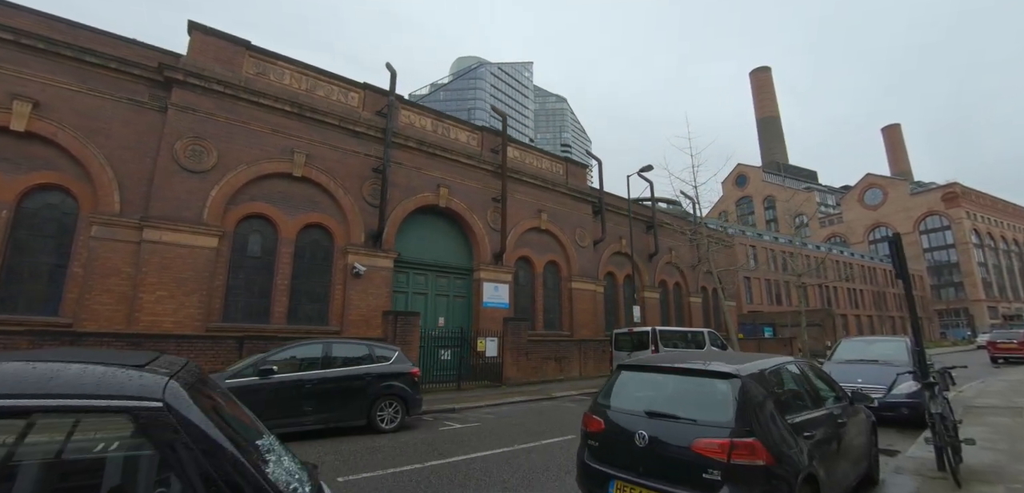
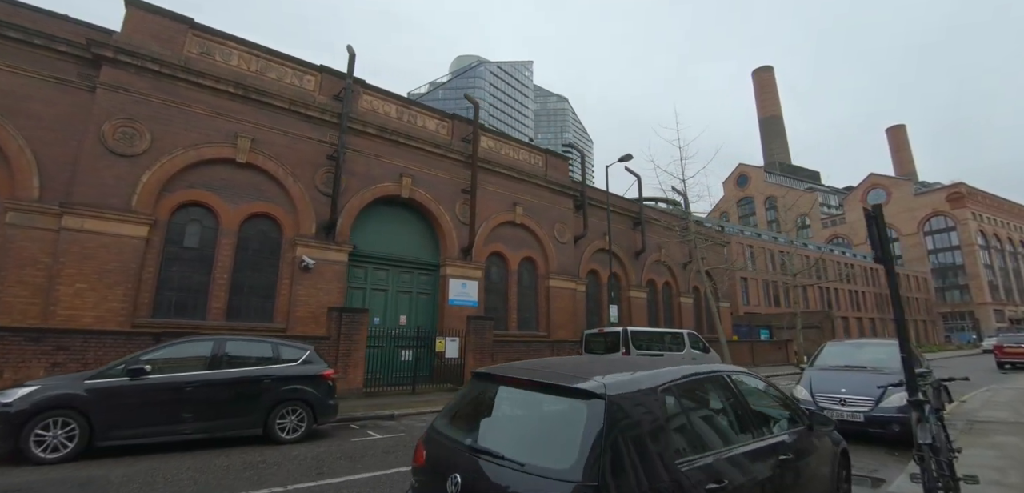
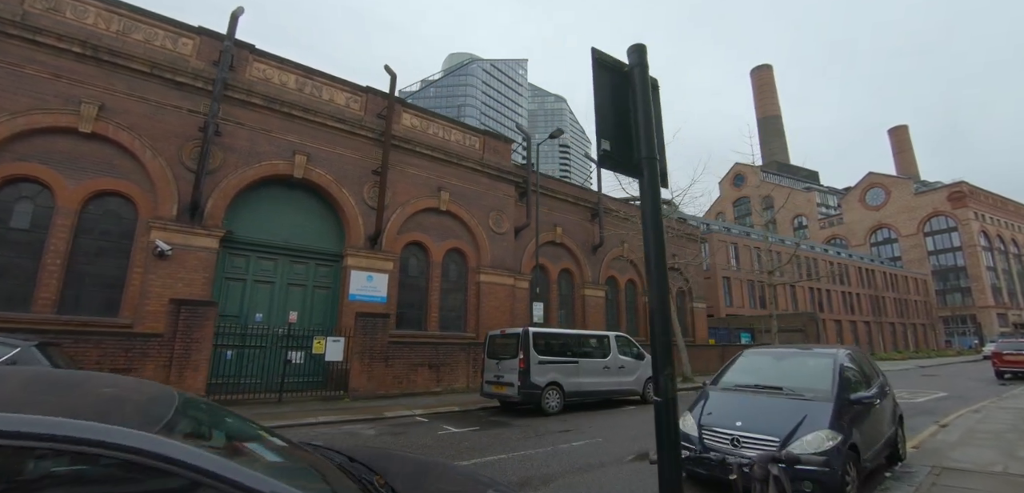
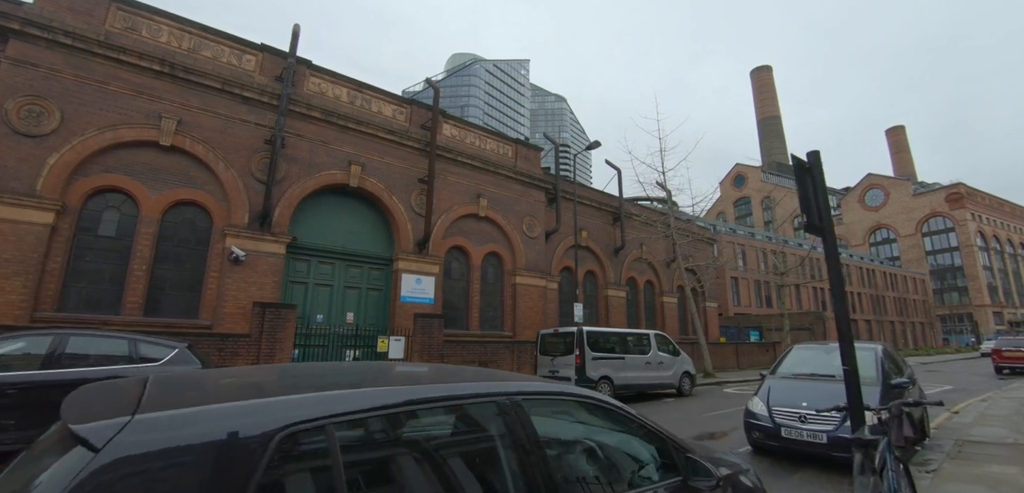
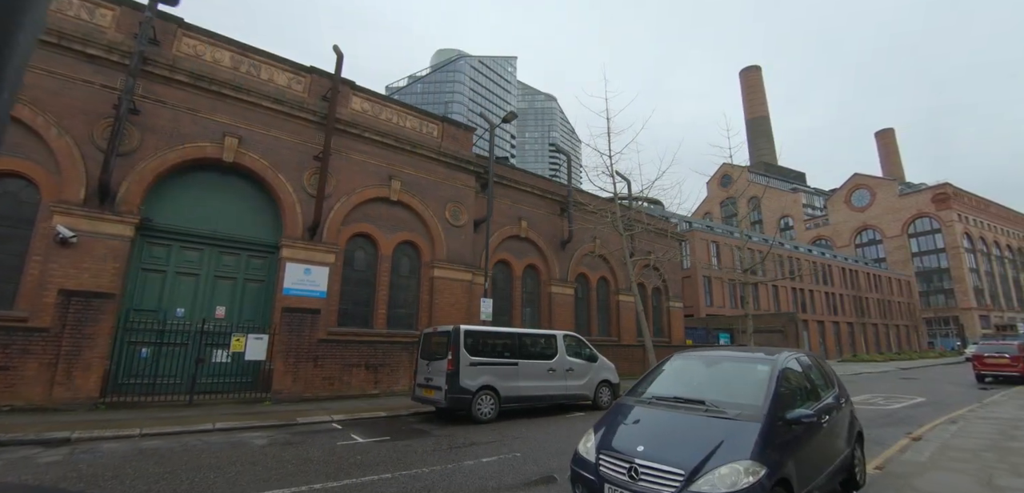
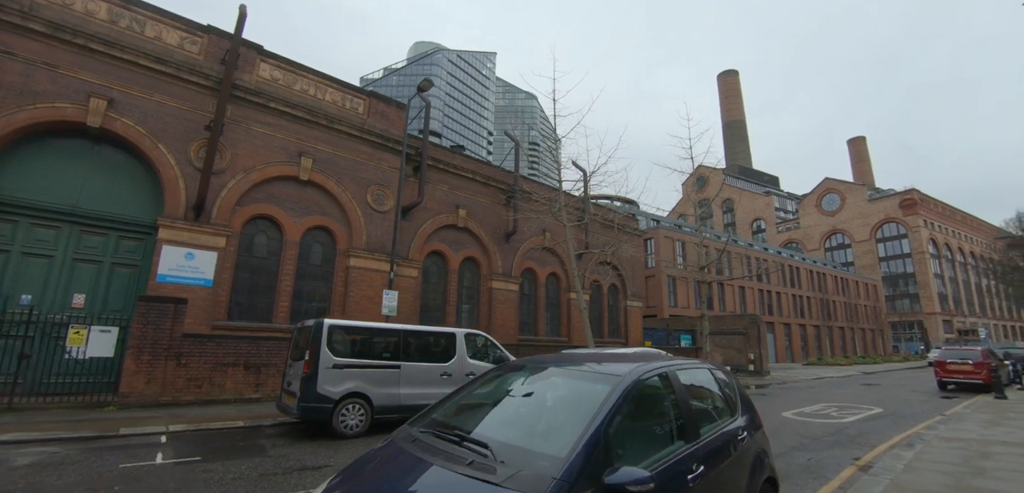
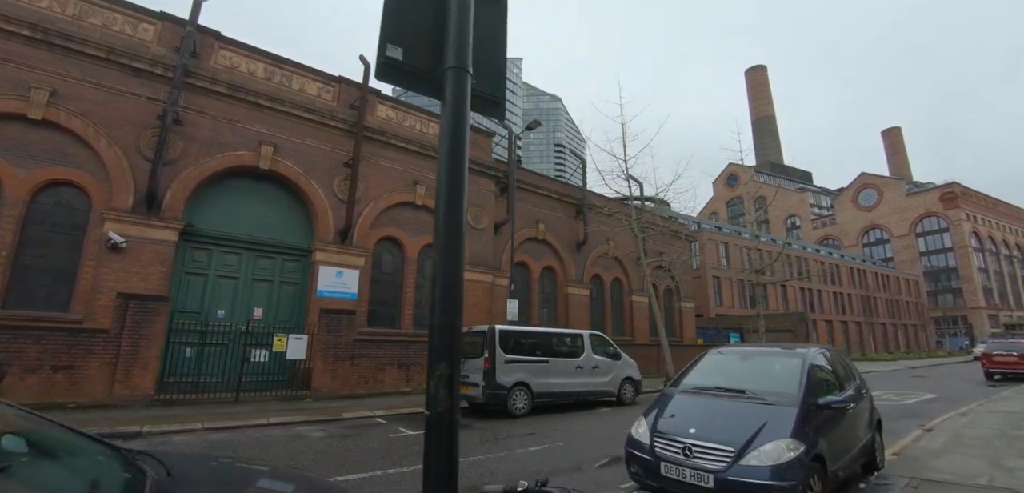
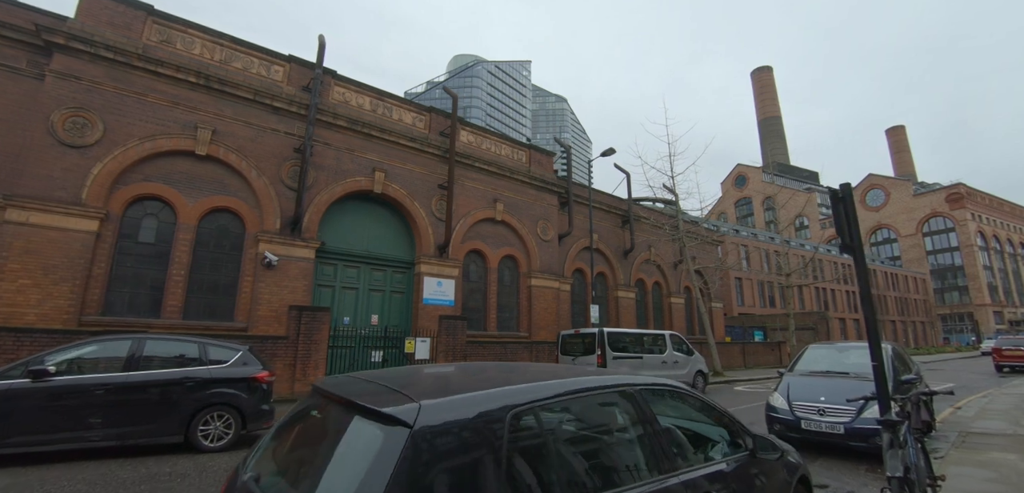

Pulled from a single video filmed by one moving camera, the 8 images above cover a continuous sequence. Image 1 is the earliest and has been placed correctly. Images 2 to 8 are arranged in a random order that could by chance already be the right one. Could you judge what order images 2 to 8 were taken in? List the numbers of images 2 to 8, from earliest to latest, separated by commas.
2, 8, 4, 3, 7, 5, 6
